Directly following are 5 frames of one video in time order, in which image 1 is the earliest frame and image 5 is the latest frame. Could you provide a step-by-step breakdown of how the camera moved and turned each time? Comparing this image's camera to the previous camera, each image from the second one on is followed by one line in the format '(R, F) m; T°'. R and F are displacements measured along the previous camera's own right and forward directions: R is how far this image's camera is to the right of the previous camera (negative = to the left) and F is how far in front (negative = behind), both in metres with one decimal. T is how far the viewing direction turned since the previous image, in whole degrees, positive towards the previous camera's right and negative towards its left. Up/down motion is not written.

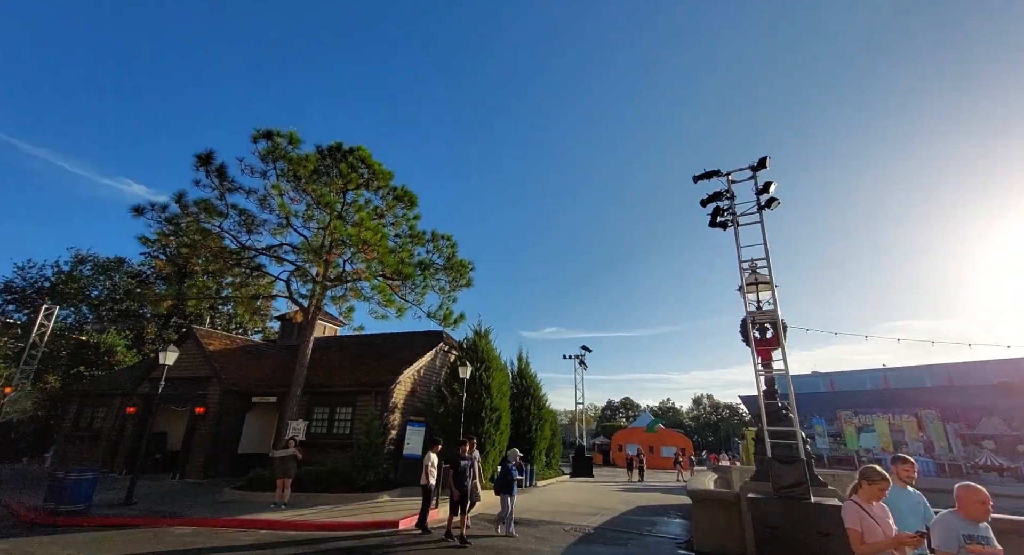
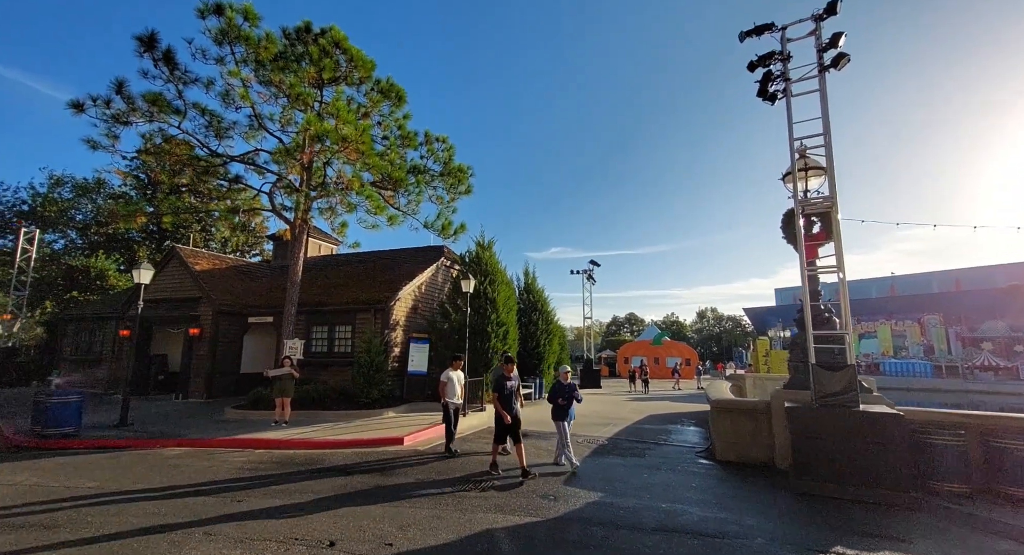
(0.0, +1.1) m; -1°
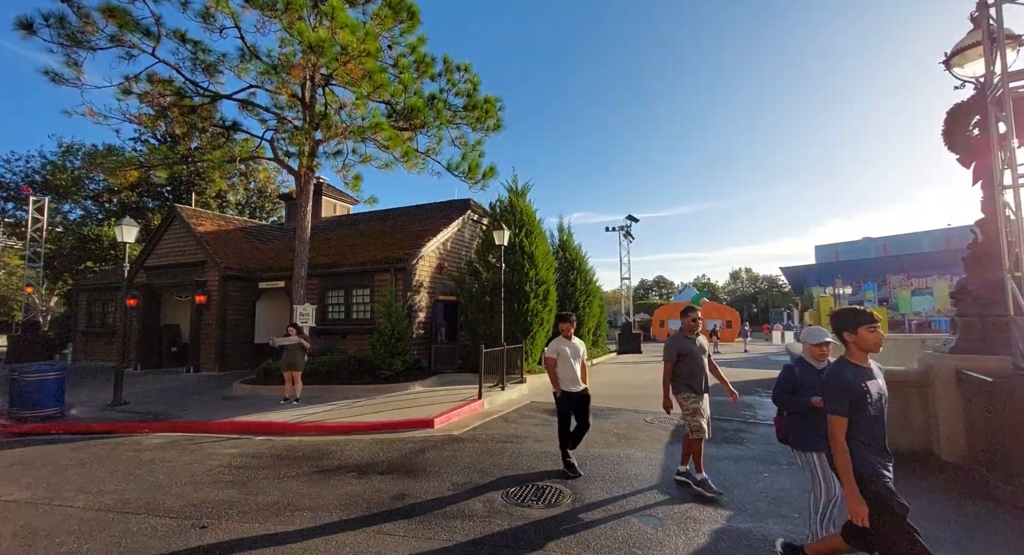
(-0.4, +1.8) m; -3°
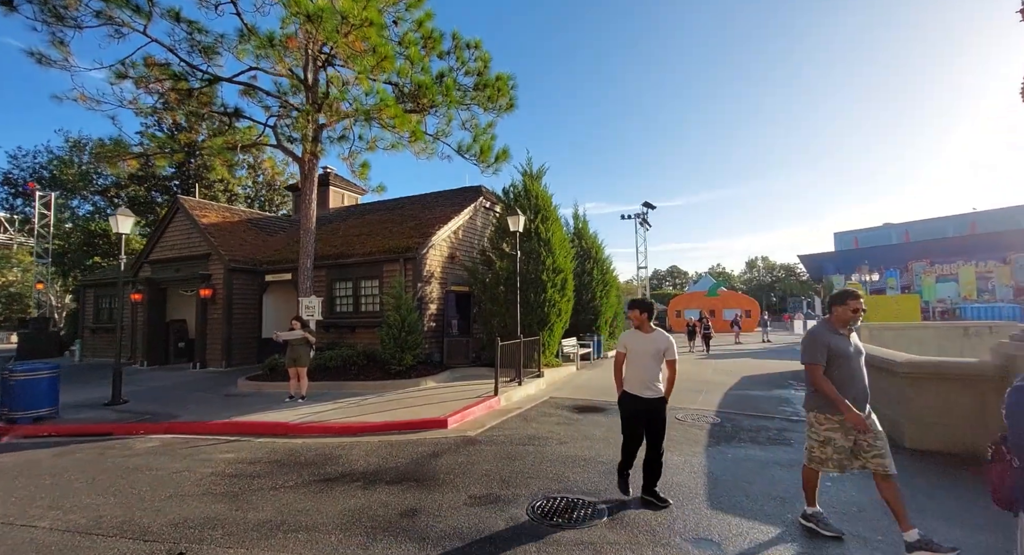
(-0.1, +0.6) m; -1°
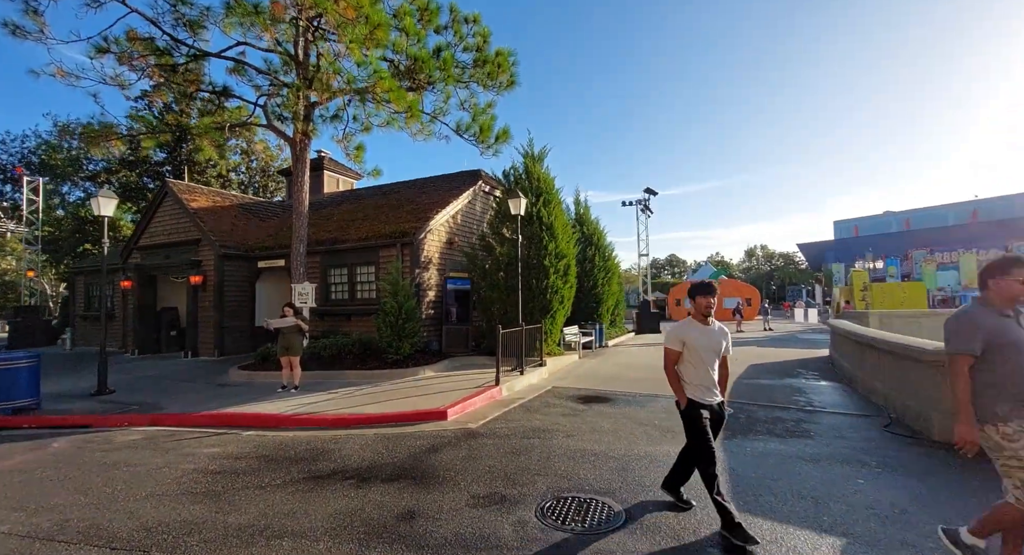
(-0.1, +0.4) m; 0°
